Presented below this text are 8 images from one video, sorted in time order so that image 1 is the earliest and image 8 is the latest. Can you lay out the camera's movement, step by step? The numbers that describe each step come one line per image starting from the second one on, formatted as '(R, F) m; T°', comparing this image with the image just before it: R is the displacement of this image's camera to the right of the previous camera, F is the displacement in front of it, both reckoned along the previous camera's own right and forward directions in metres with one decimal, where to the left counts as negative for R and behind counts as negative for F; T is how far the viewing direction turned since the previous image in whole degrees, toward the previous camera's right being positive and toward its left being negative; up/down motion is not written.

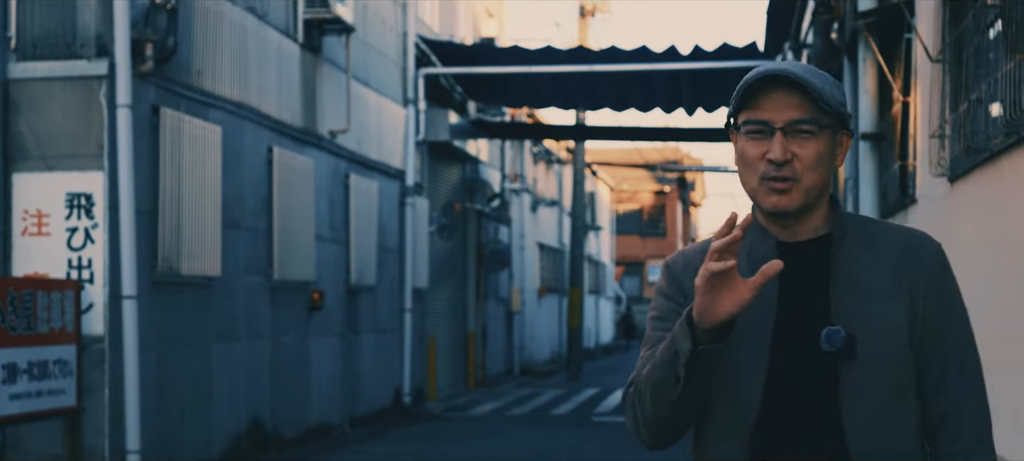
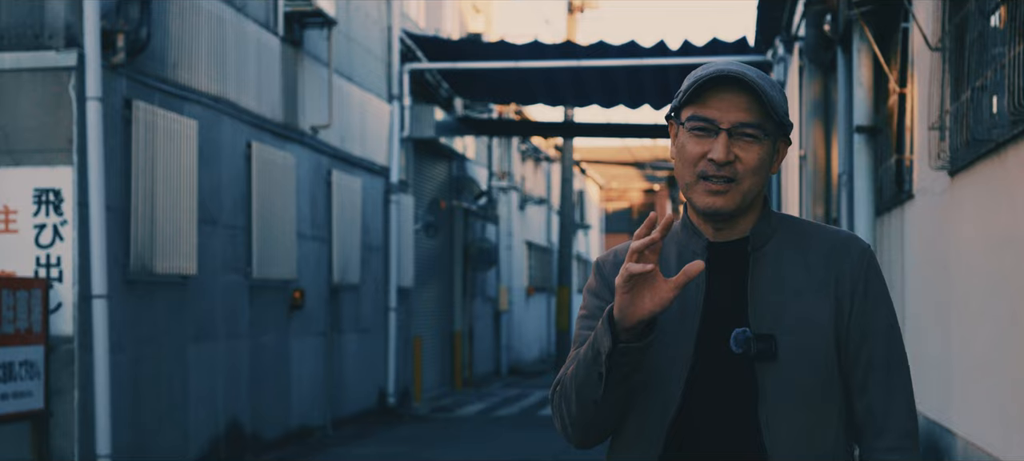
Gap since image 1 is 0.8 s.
(0.0, +0.3) m; 0°
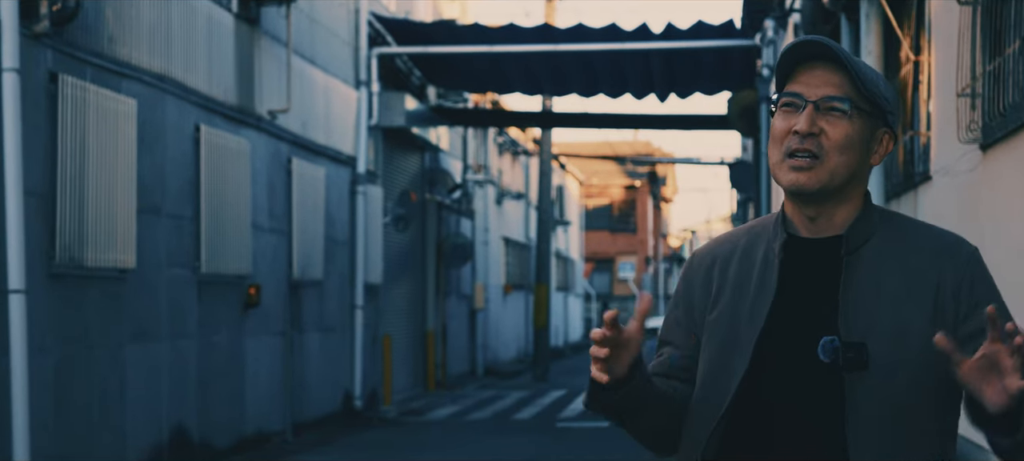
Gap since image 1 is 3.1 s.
(+0.1, +1.0) m; +1°
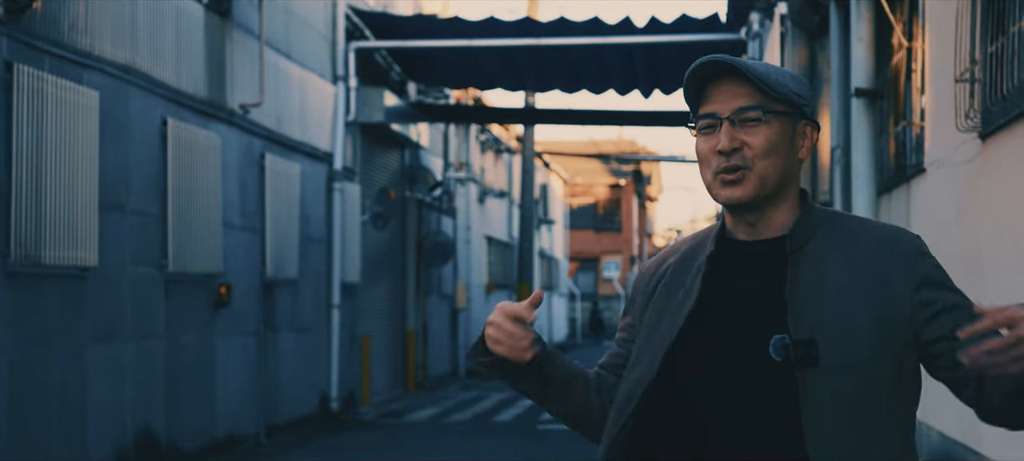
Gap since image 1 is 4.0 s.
(+0.1, +0.4) m; 0°
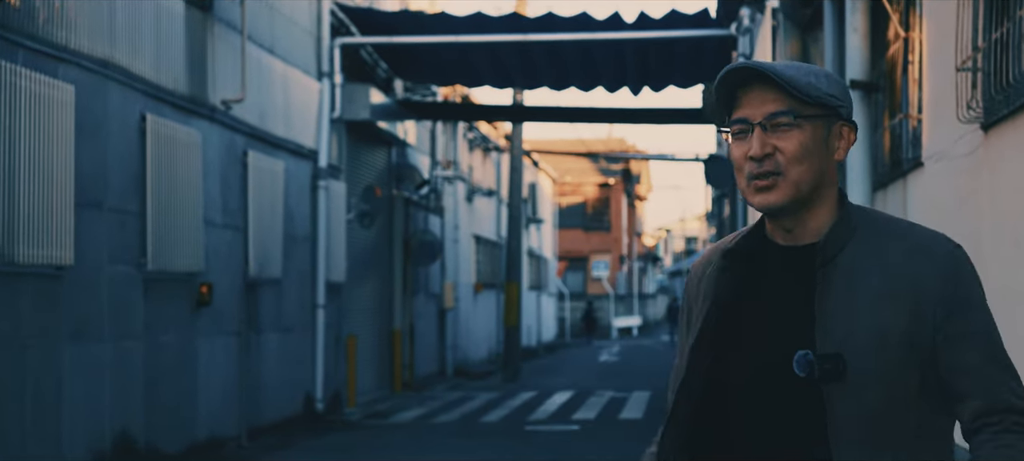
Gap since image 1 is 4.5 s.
(0.0, +0.2) m; 0°
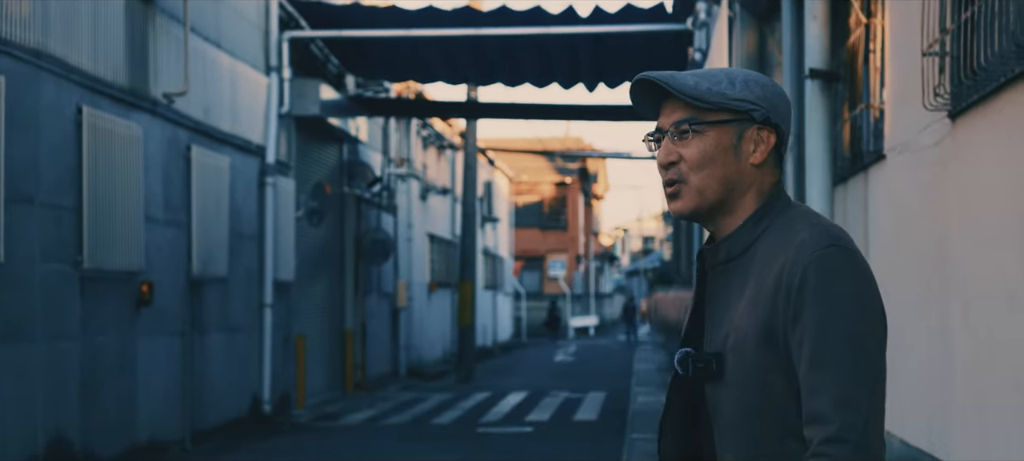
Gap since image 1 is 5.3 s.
(+0.1, +0.3) m; +1°
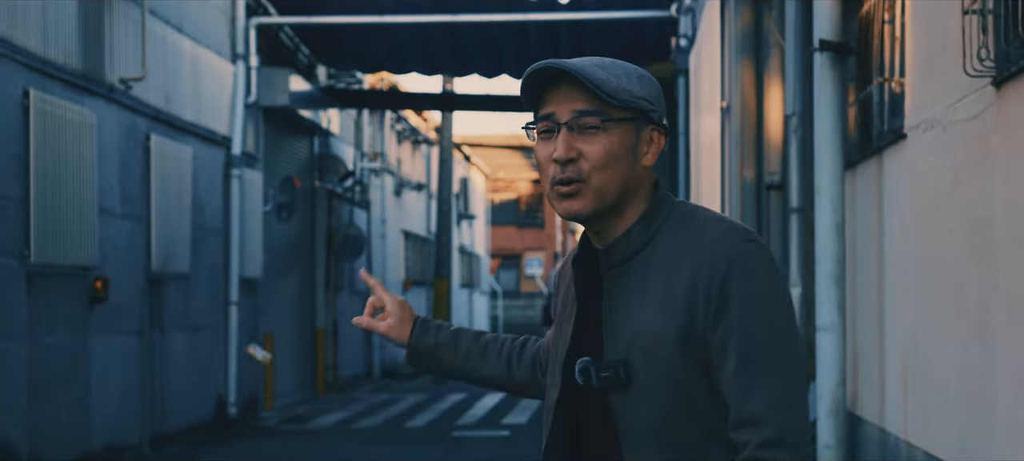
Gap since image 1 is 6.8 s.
(0.0, +0.7) m; +1°
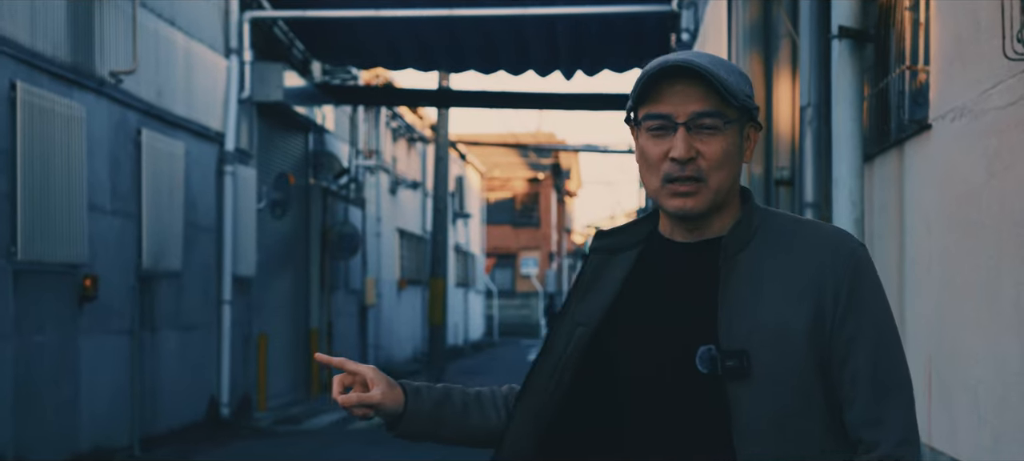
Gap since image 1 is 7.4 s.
(0.0, +0.3) m; 0°
